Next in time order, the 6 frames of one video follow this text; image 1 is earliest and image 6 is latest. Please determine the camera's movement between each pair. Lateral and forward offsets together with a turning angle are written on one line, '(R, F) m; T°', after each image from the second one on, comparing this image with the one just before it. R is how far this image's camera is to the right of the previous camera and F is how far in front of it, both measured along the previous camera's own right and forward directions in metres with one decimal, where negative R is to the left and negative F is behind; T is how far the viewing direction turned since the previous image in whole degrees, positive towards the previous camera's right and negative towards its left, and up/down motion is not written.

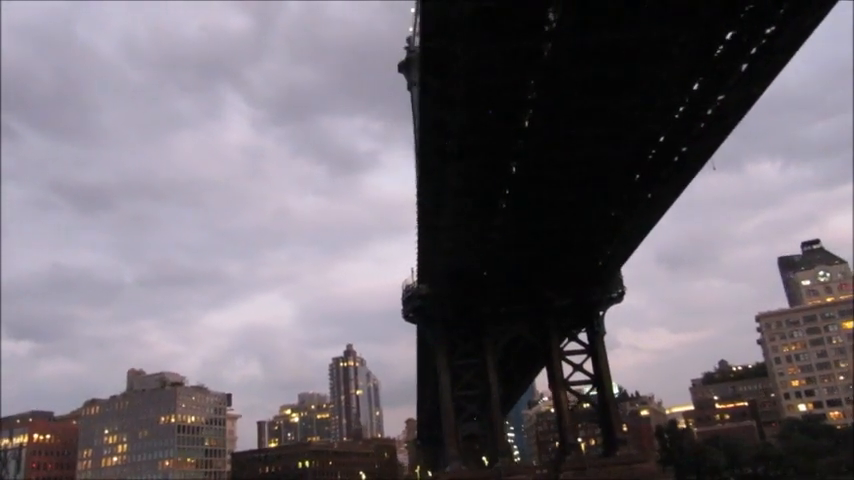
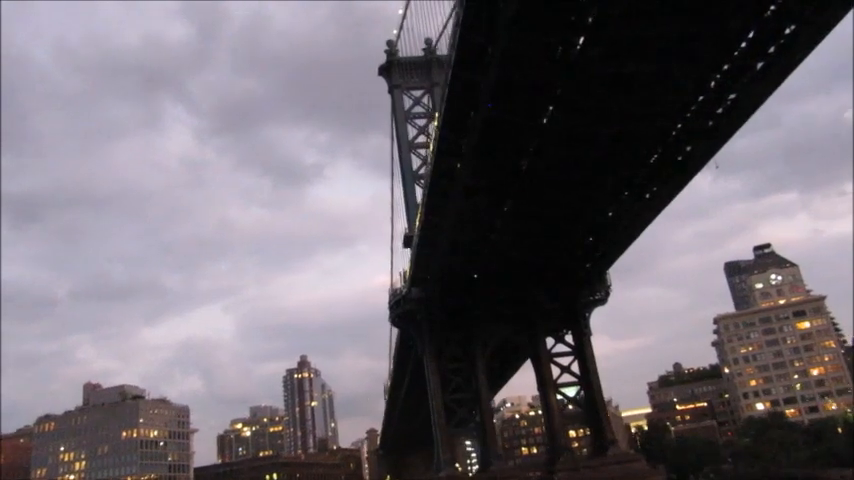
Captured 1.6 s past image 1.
(-2.0, +0.2) m; +5°
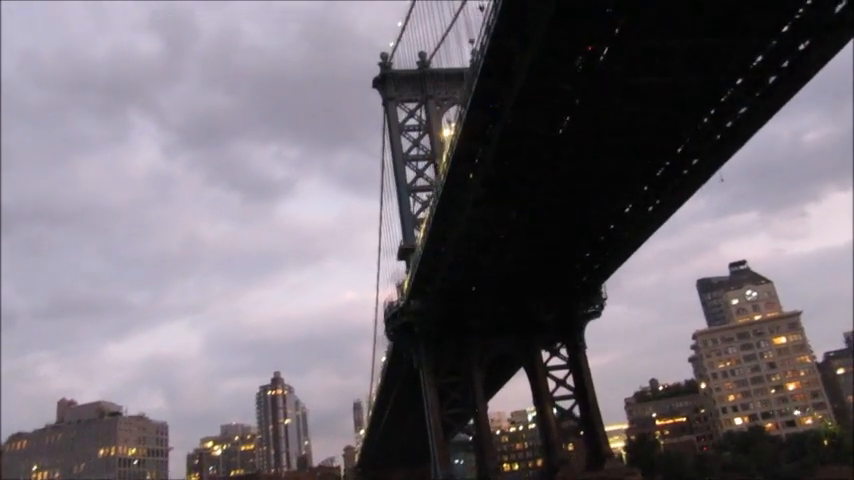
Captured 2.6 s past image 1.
(-1.3, +0.1) m; +3°
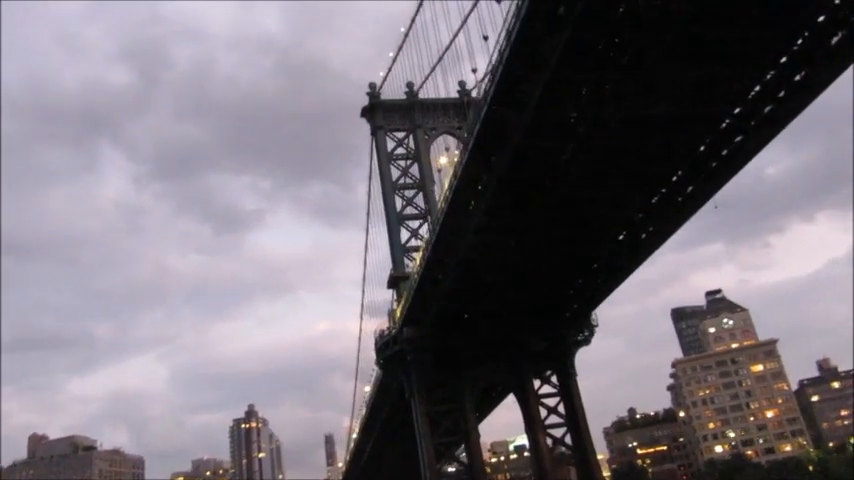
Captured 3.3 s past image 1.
(-0.9, 0.0) m; +2°
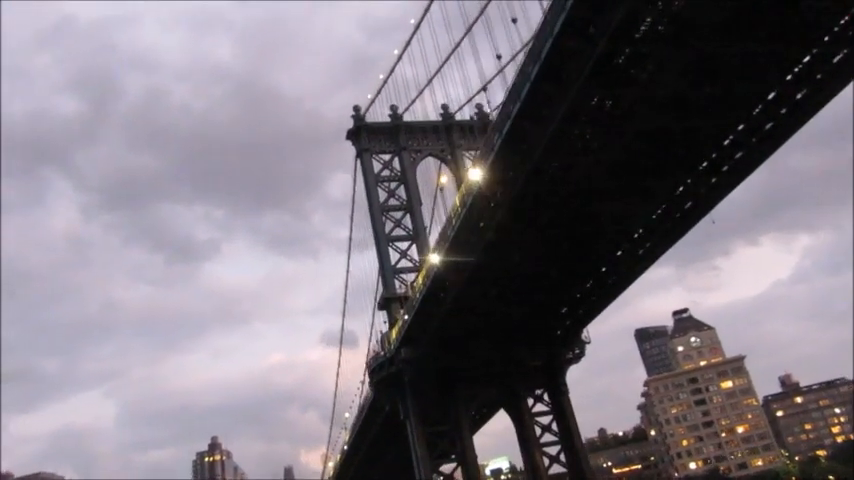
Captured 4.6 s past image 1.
(-1.7, 0.0) m; +4°
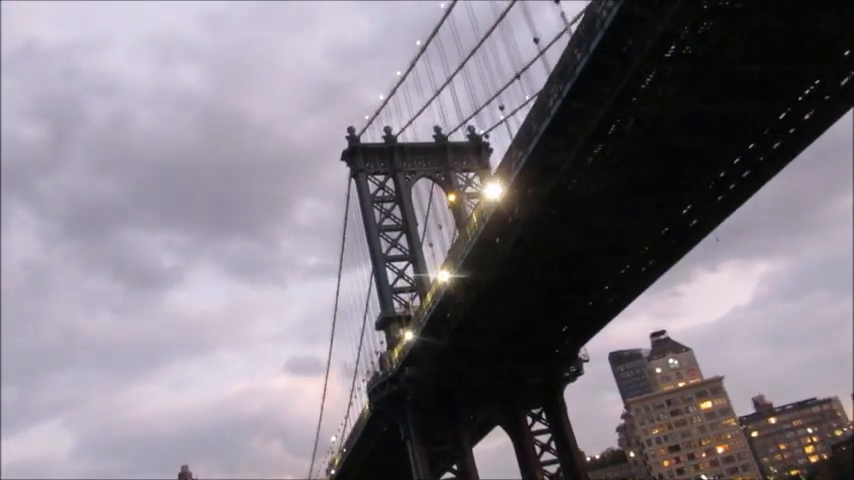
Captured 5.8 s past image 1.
(-1.5, 0.0) m; +3°
